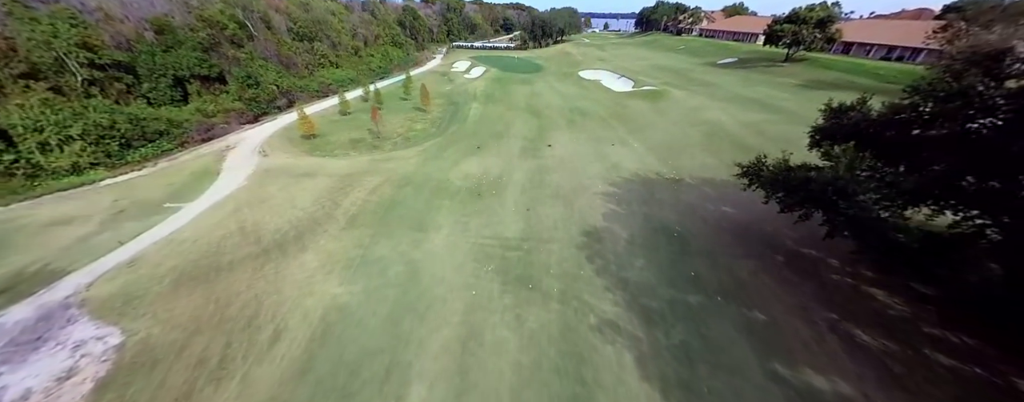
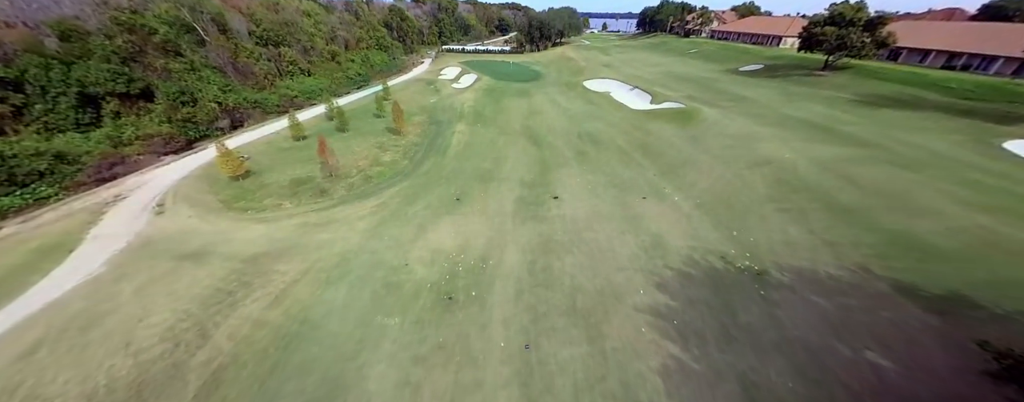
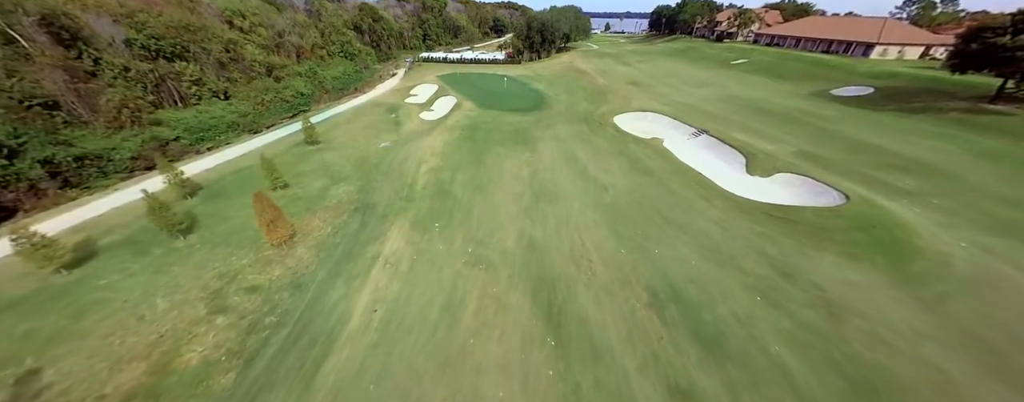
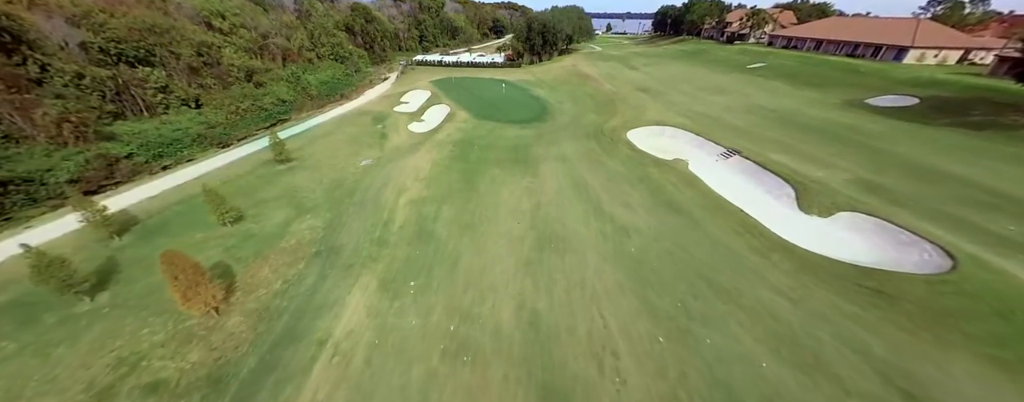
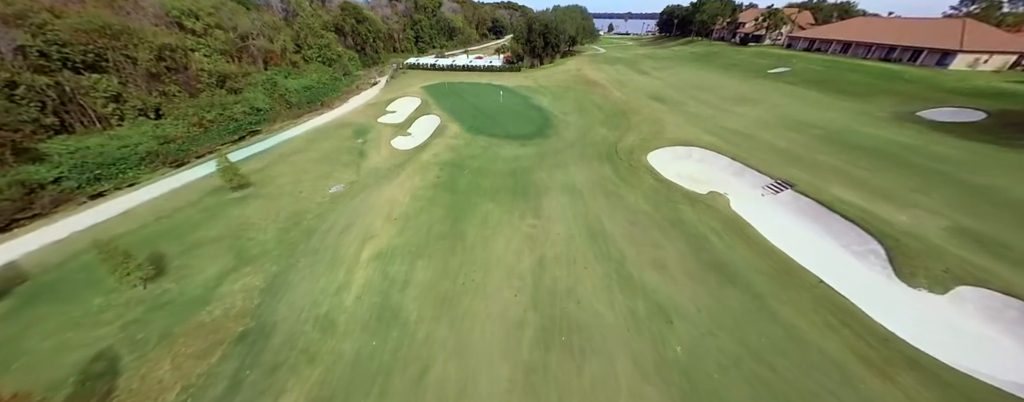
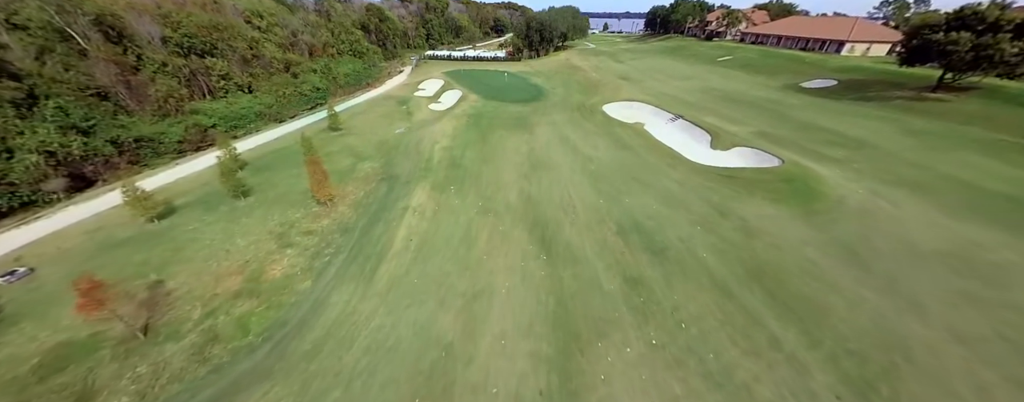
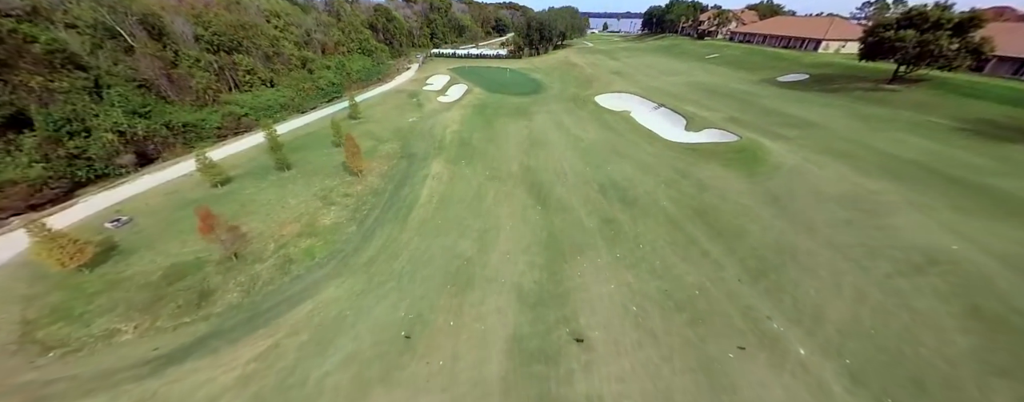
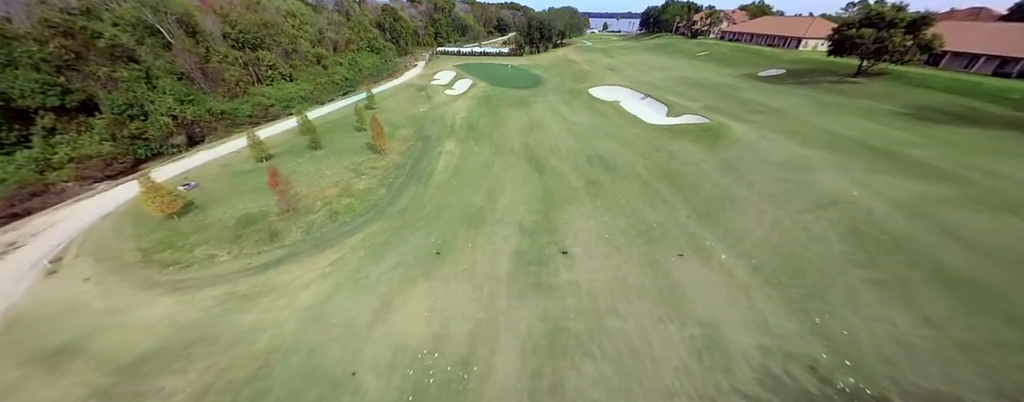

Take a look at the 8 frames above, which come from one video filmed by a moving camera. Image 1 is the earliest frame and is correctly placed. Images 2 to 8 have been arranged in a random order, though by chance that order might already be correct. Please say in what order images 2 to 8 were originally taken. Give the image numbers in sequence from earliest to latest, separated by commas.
2, 8, 7, 6, 3, 4, 5
